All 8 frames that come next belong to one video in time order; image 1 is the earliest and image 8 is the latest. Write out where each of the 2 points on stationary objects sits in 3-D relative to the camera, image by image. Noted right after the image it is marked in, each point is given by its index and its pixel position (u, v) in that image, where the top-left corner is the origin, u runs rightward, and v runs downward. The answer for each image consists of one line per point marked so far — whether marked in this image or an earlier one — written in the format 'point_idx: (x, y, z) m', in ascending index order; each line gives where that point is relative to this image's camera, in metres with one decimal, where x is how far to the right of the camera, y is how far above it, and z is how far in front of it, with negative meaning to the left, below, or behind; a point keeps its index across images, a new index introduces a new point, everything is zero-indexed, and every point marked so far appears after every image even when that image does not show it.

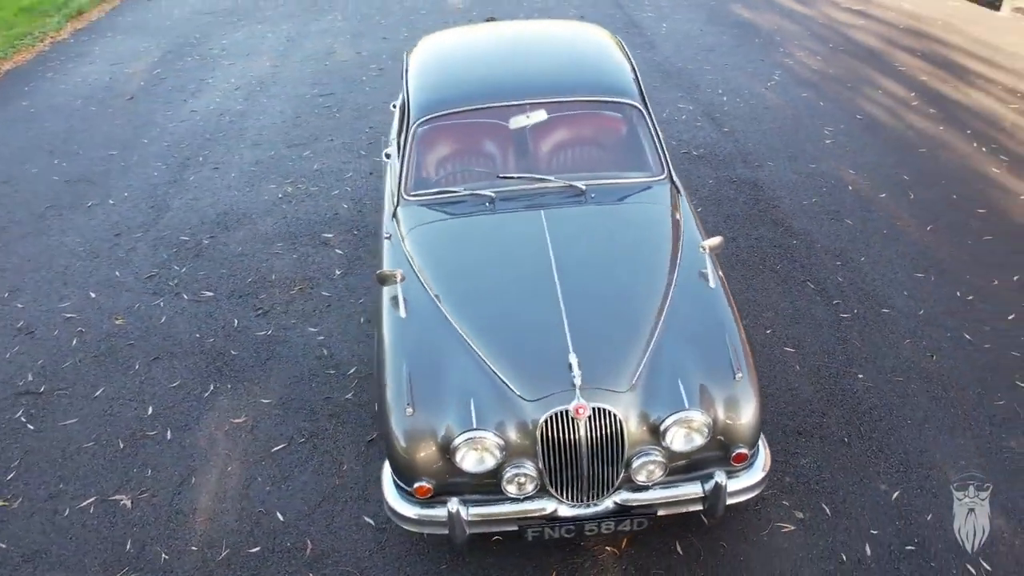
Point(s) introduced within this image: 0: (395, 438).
0: (-0.4, -0.6, +3.3) m
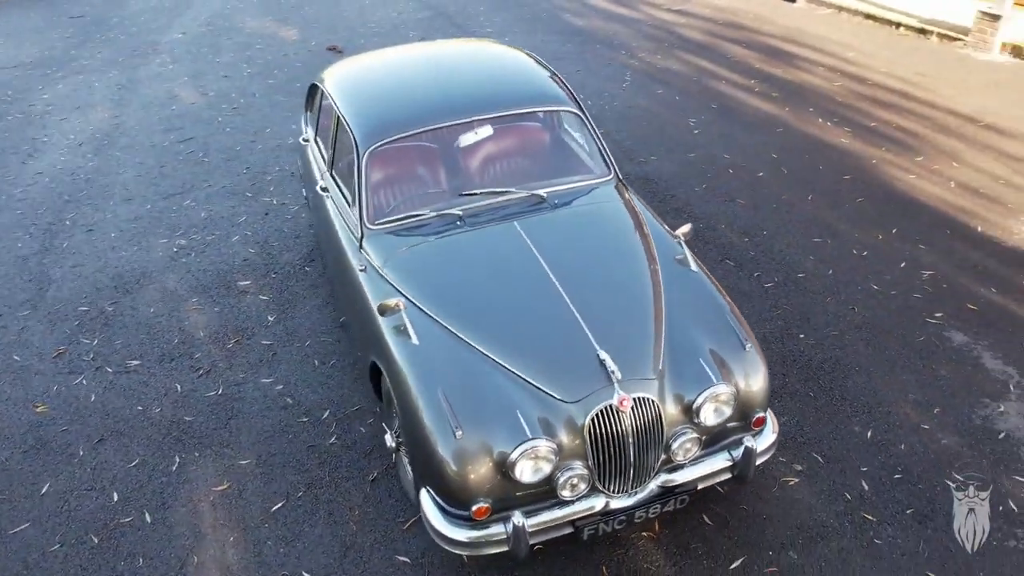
0: (-0.2, -0.7, +3.2) m
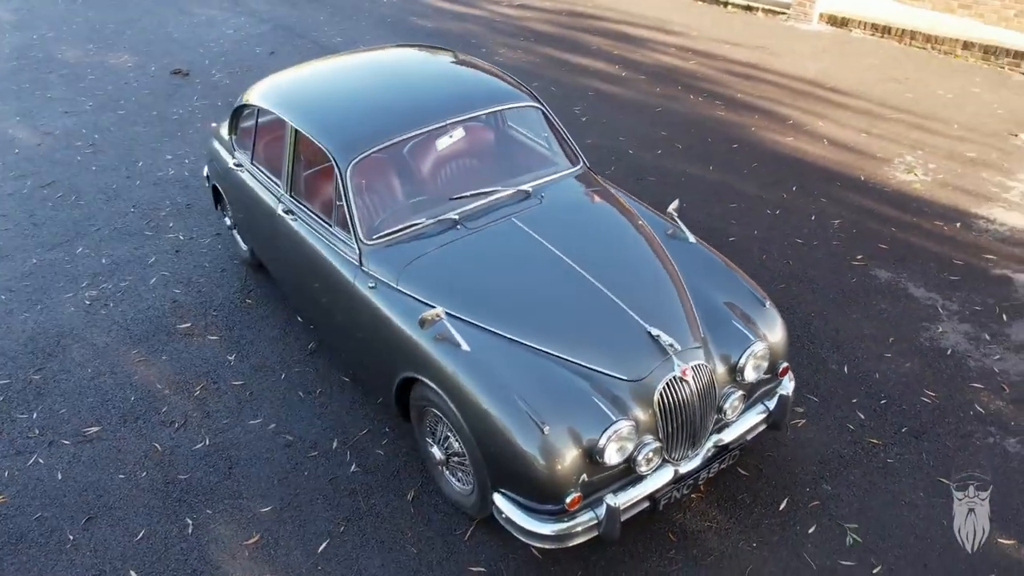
0: (+0.1, -0.7, +3.2) m
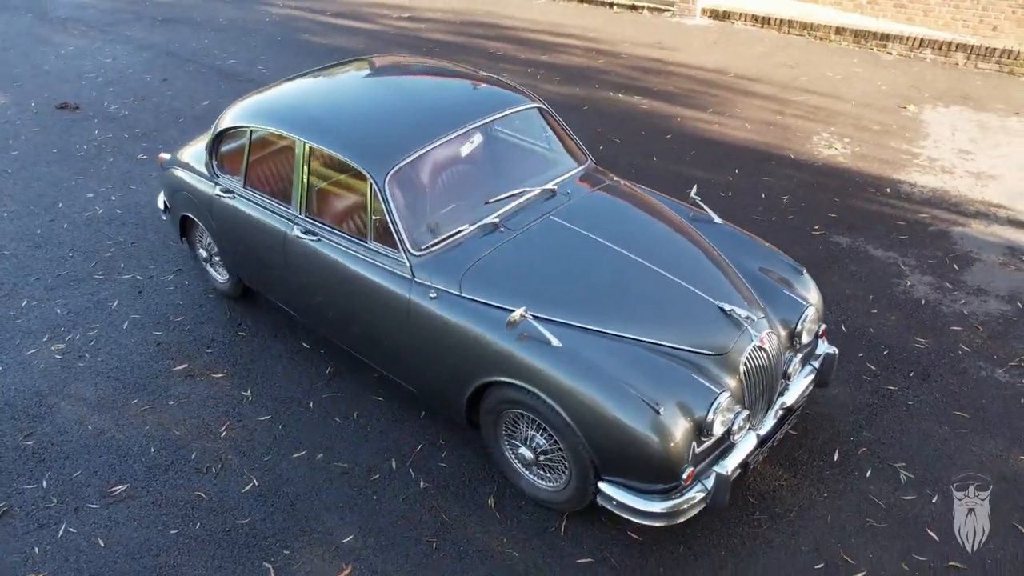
0: (+0.6, -0.6, +3.3) m
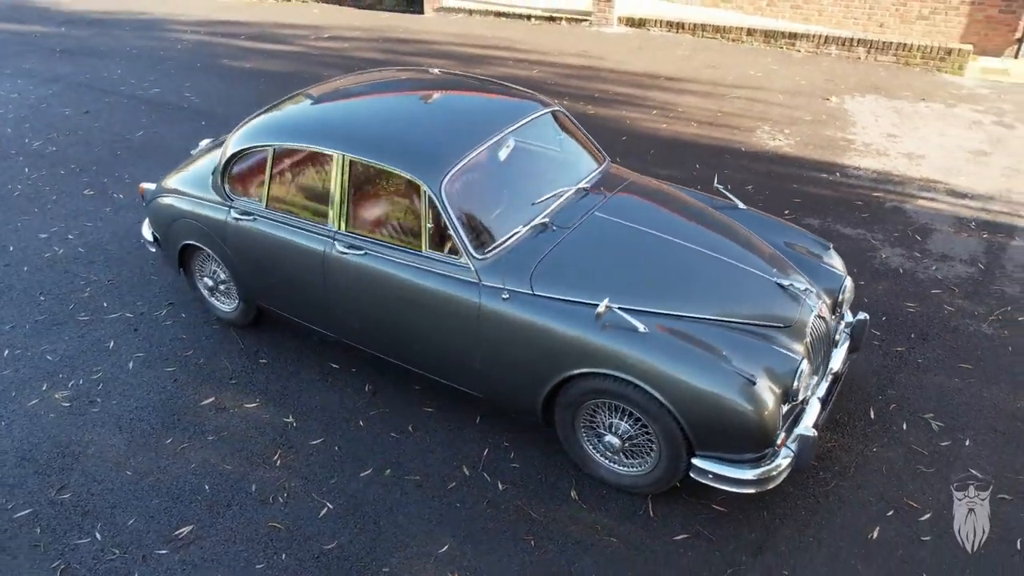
0: (+1.0, -0.5, +3.5) m
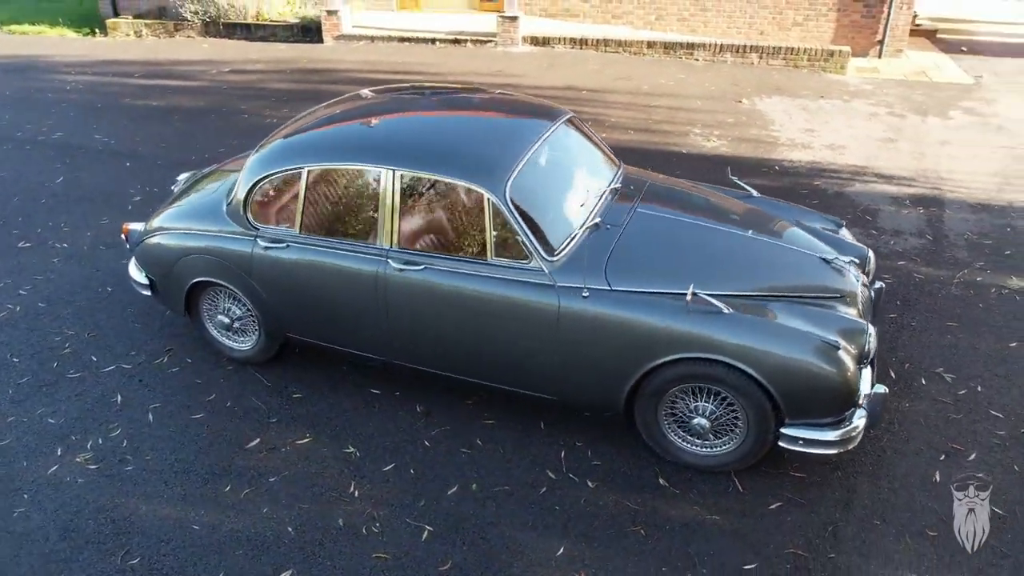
0: (+1.5, -0.4, +3.8) m
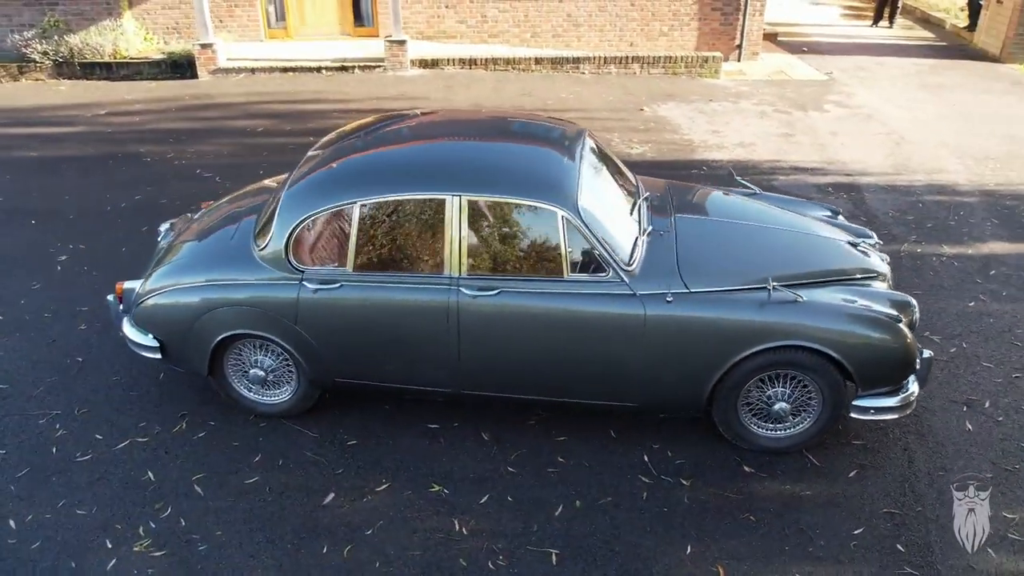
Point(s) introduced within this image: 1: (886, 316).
0: (+1.9, -0.3, +4.2) m
1: (+1.9, -0.2, +4.2) m
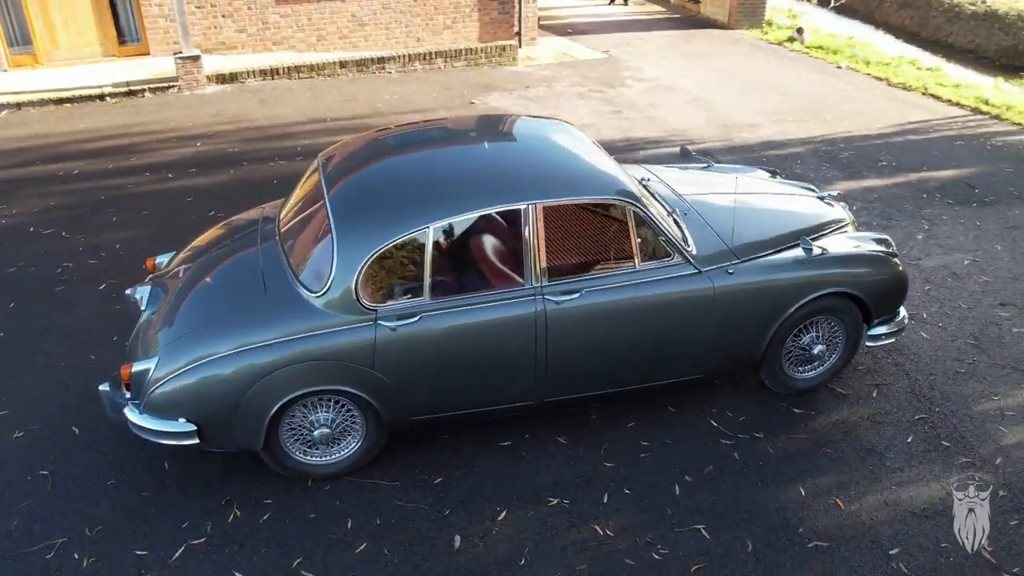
0: (+2.3, +0.1, +4.8) m
1: (+2.1, +0.2, +4.9) m
